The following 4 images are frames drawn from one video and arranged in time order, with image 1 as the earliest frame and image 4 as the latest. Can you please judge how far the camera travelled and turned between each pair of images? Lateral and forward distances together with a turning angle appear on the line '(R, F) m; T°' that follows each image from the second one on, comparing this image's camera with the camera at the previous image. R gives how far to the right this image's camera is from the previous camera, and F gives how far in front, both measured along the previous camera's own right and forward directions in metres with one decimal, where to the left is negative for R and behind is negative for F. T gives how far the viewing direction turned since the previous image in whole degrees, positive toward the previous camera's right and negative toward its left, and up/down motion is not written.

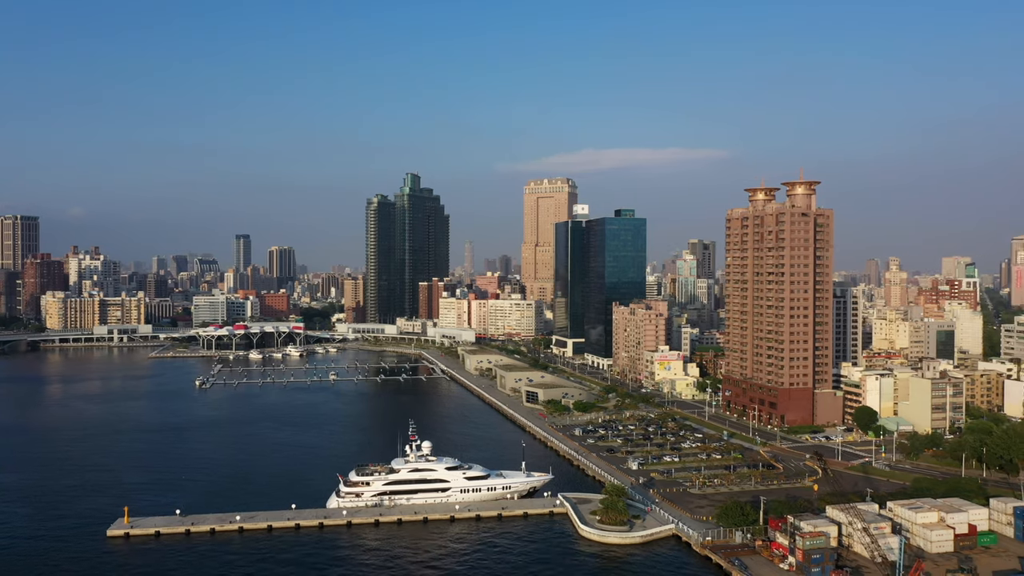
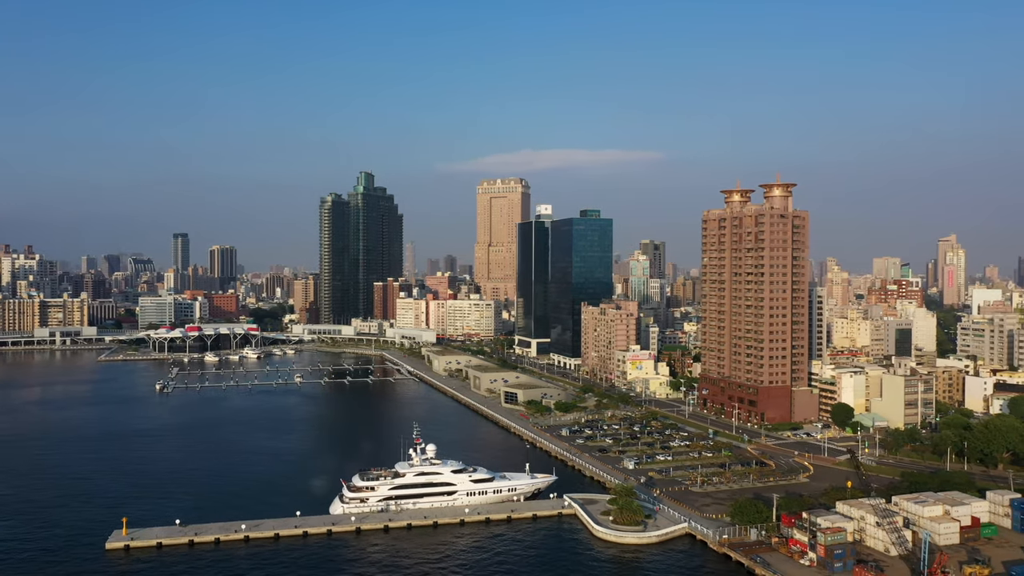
(-2.5, +0.3) m; +4°
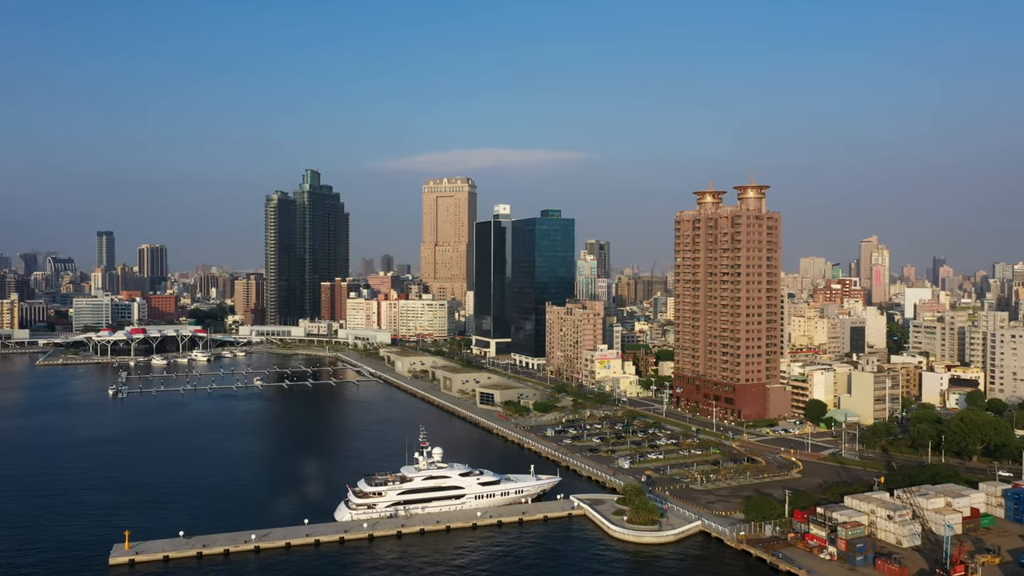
(-2.9, +0.4) m; +5°
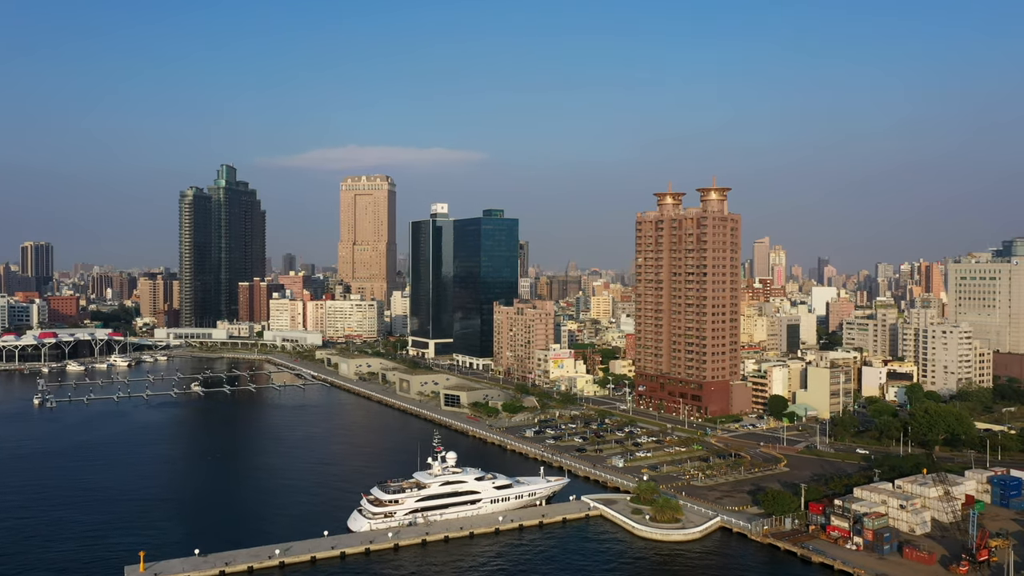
(-4.4, +0.6) m; +7°
